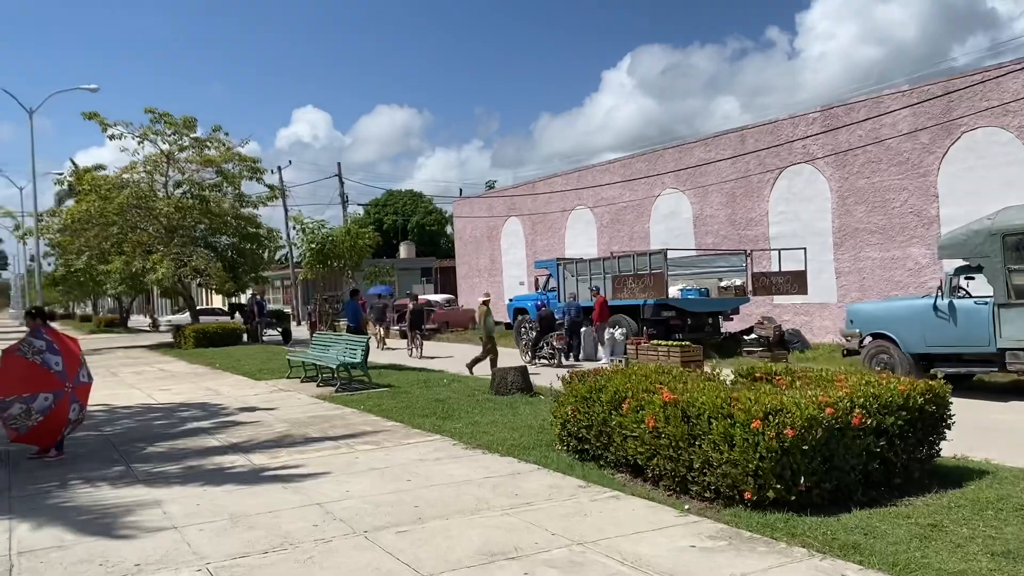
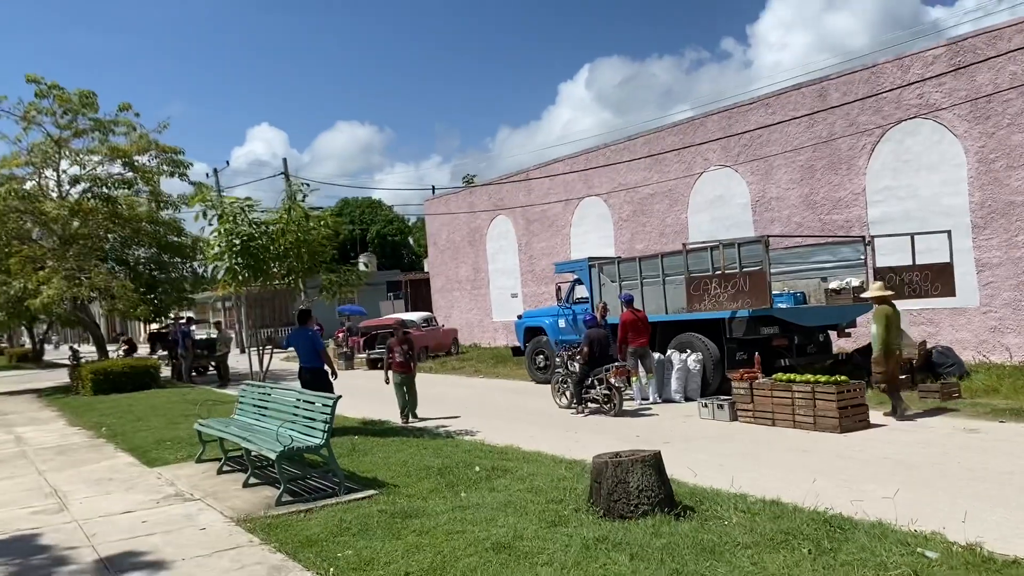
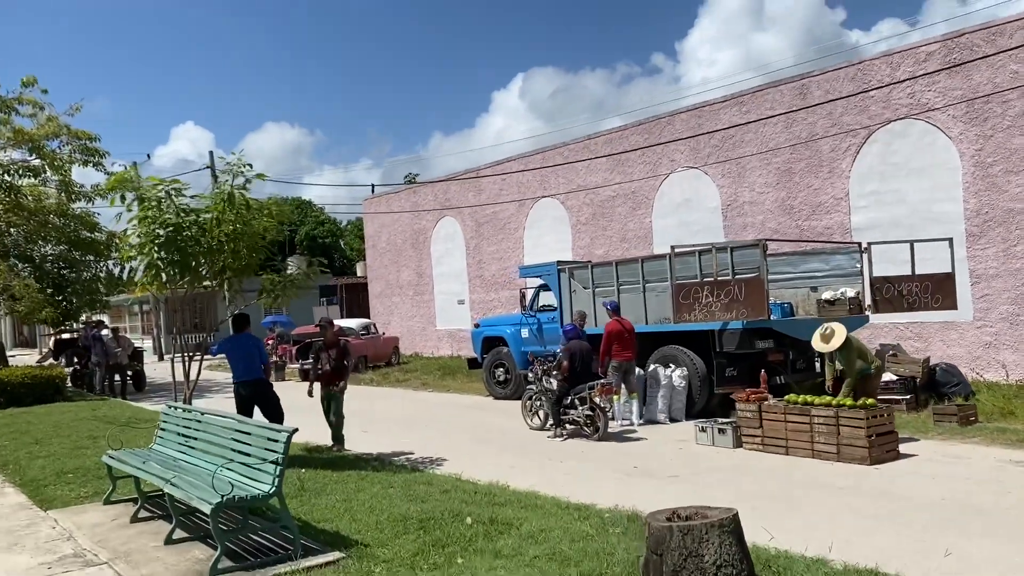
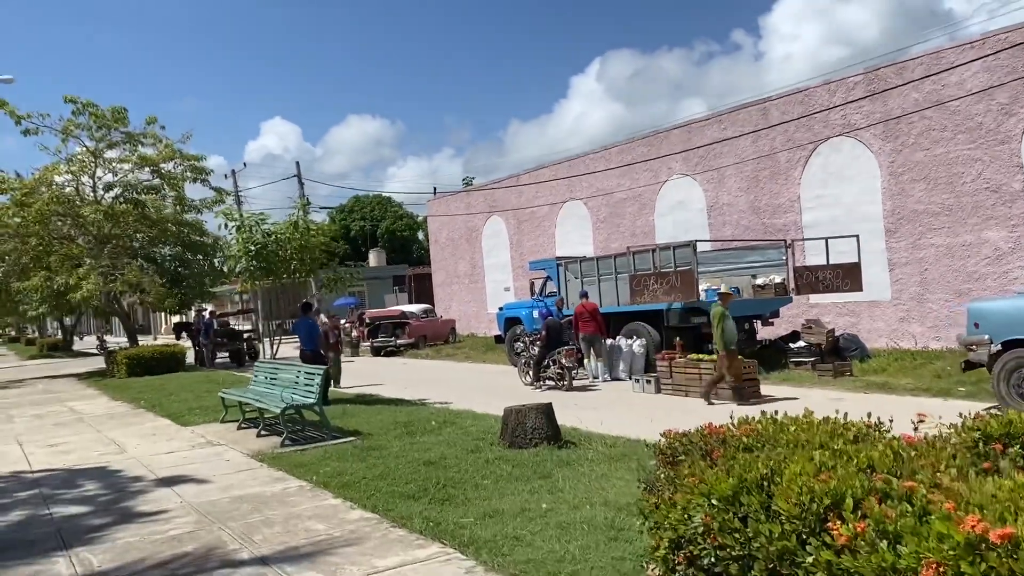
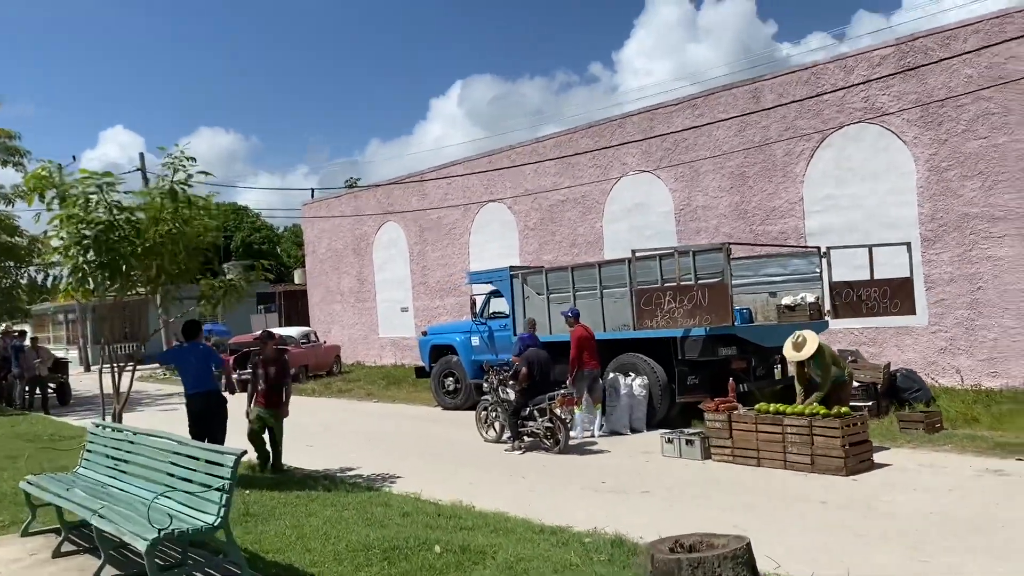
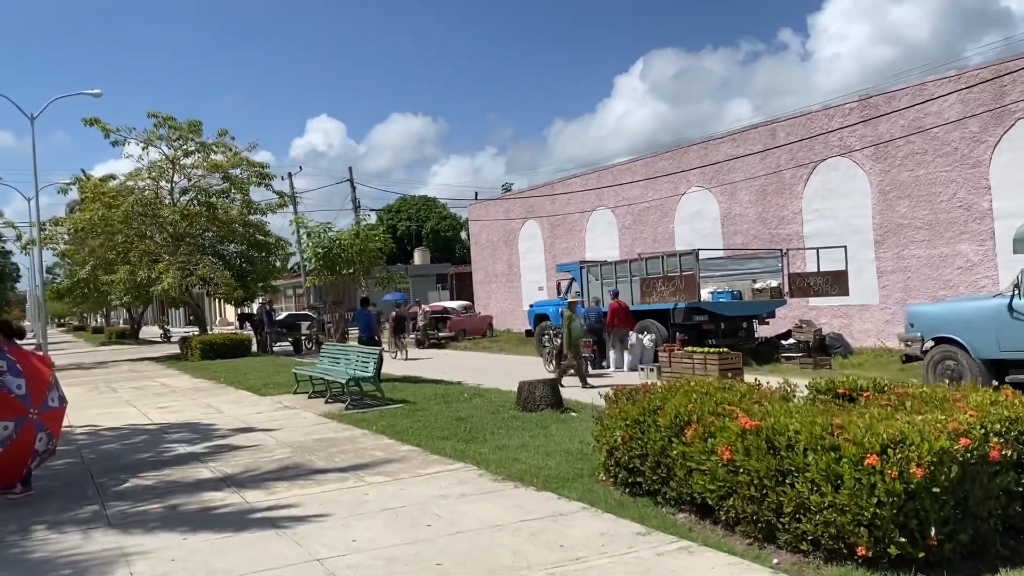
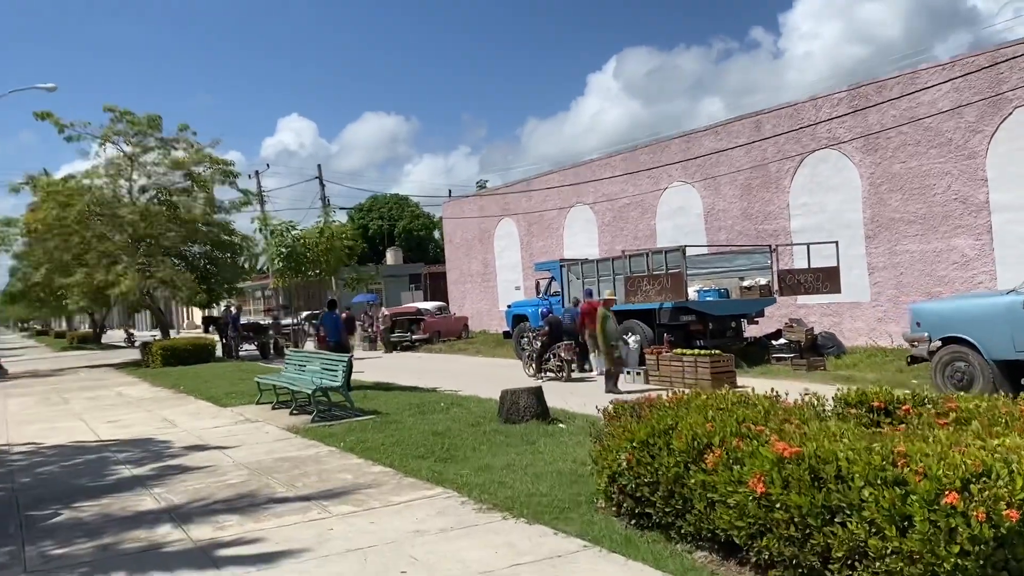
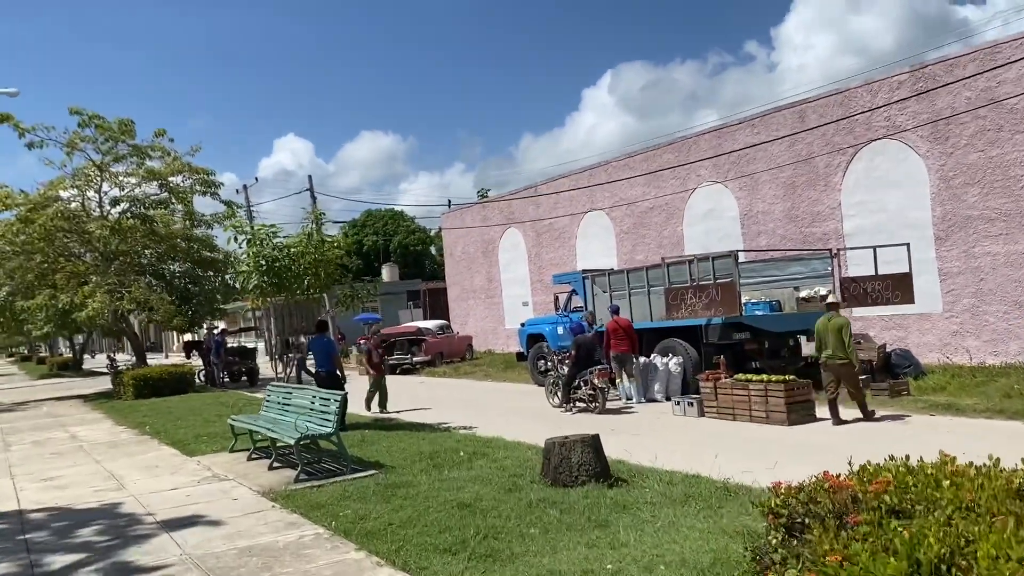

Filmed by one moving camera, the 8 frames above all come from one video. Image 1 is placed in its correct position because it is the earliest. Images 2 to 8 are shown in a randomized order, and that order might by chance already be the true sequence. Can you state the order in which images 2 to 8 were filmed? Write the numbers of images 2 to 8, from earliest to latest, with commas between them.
6, 7, 4, 8, 2, 3, 5
